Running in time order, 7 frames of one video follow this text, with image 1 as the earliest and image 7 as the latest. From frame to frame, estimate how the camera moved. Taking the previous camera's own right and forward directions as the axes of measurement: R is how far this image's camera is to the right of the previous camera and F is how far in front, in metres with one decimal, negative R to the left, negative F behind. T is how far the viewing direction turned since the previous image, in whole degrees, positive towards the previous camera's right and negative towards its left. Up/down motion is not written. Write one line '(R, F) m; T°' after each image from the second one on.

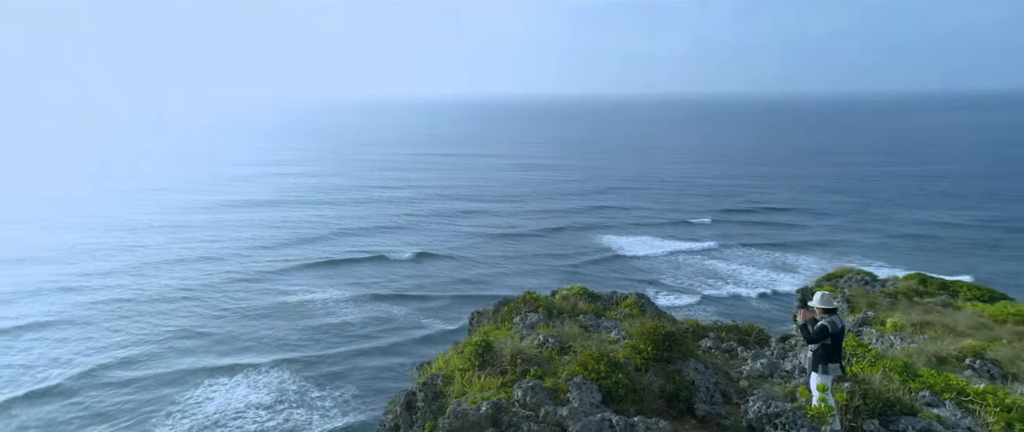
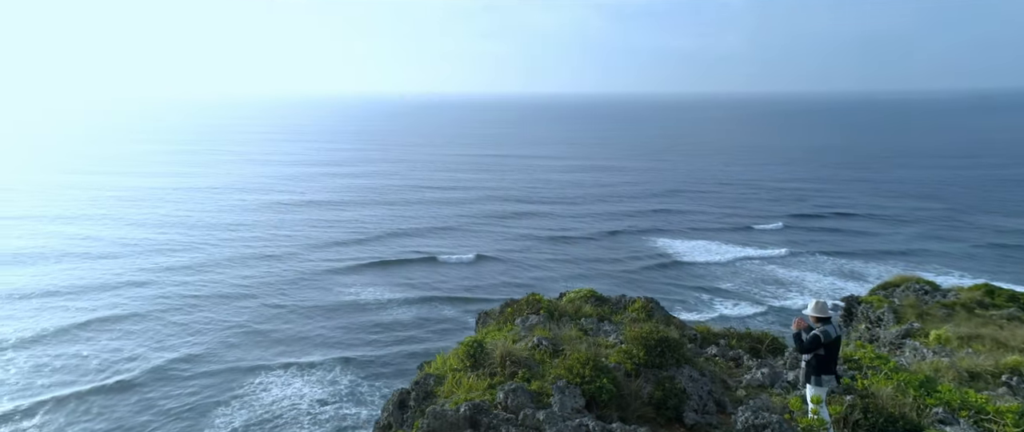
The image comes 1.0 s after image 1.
(+1.0, 0.0) m; -5°
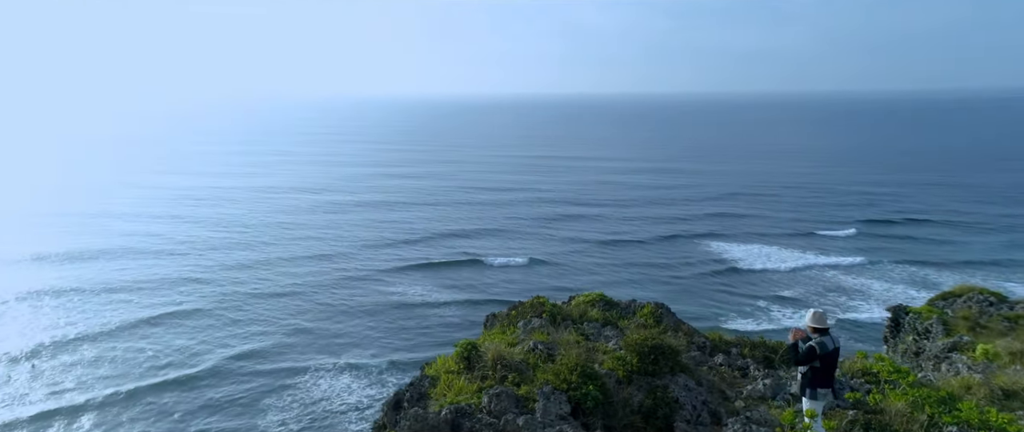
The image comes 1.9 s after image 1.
(+1.0, +0.1) m; -5°
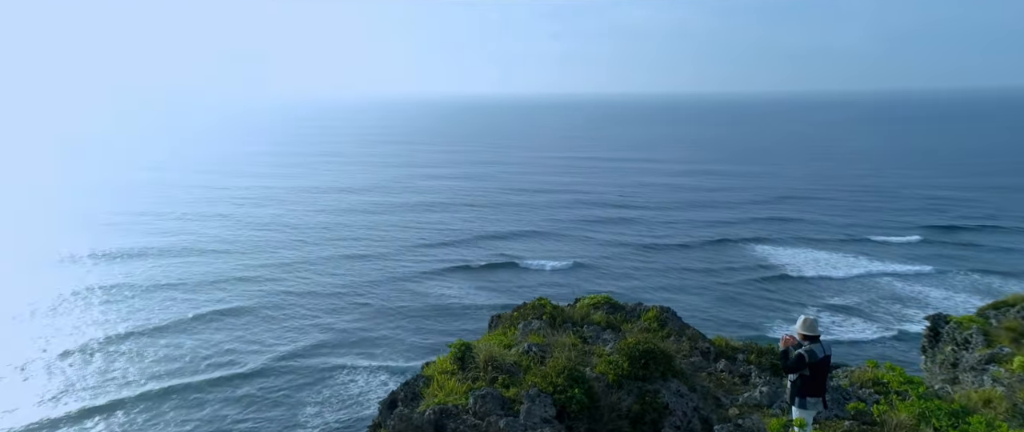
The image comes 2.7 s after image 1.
(+0.8, 0.0) m; -4°
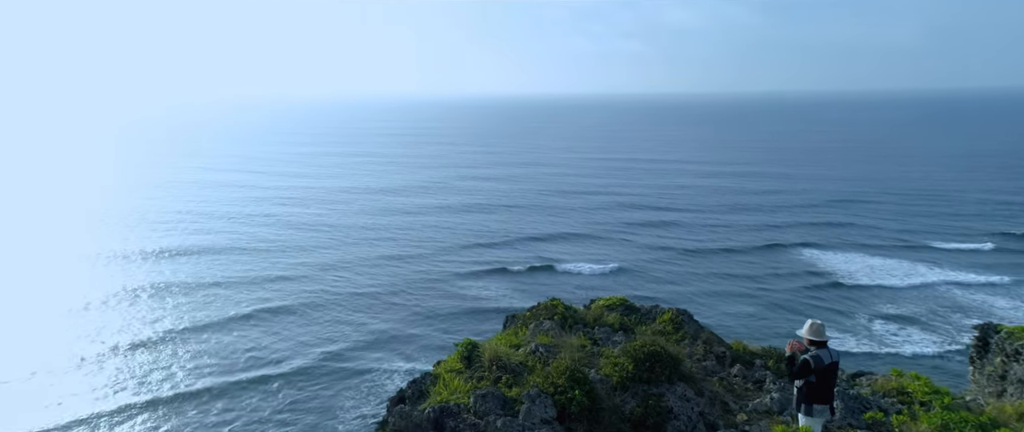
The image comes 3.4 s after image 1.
(+0.6, +0.1) m; -4°
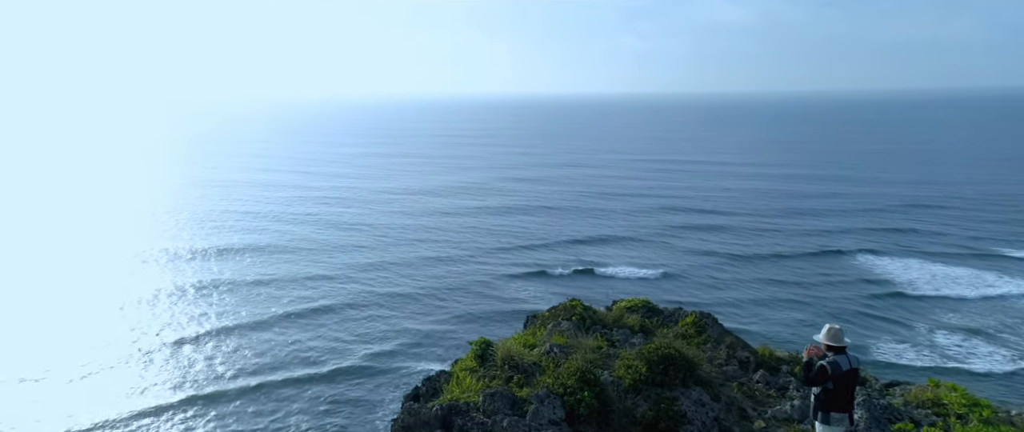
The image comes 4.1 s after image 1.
(+0.5, +0.1) m; -4°
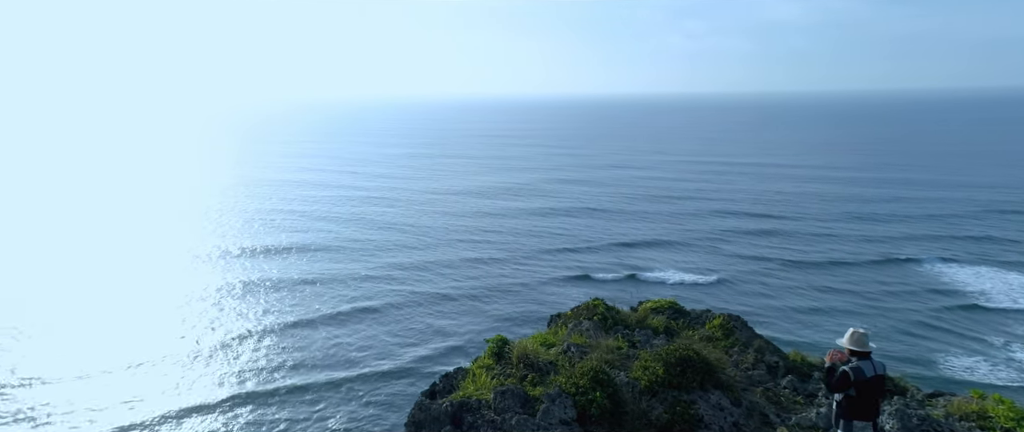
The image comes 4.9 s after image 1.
(+0.5, +0.2) m; -4°
